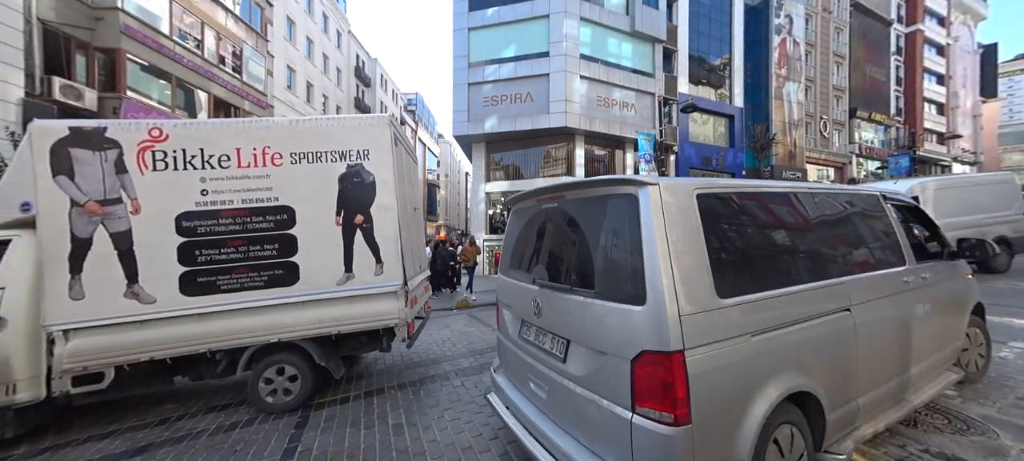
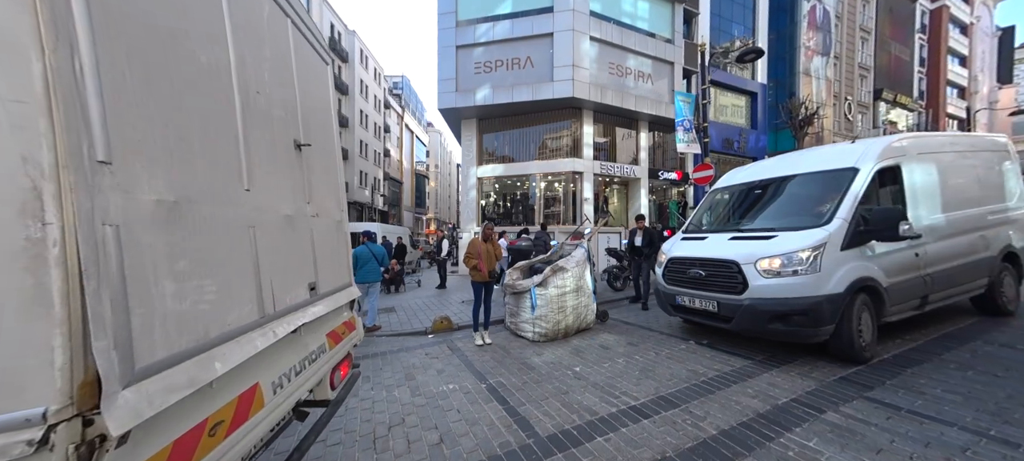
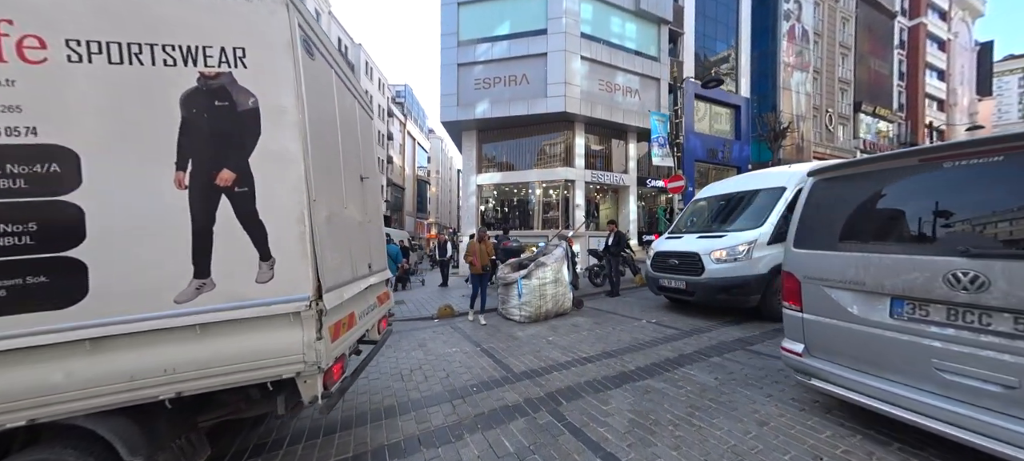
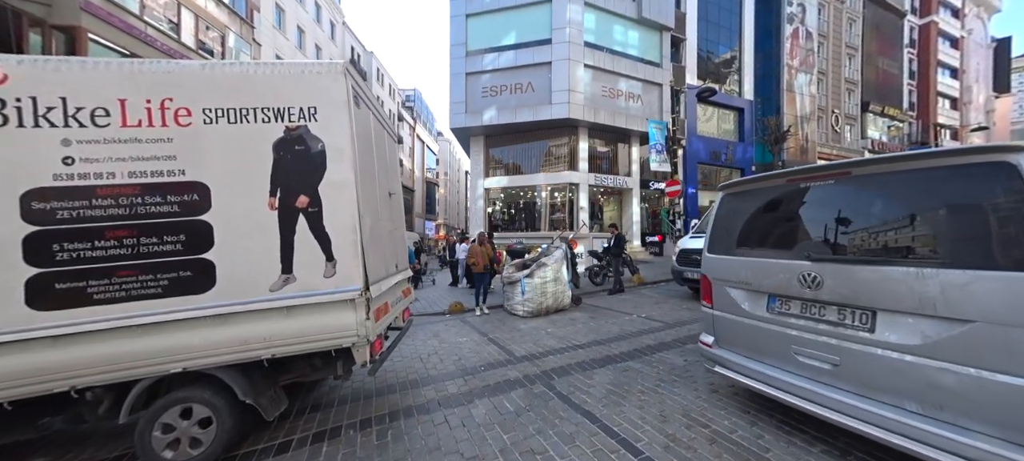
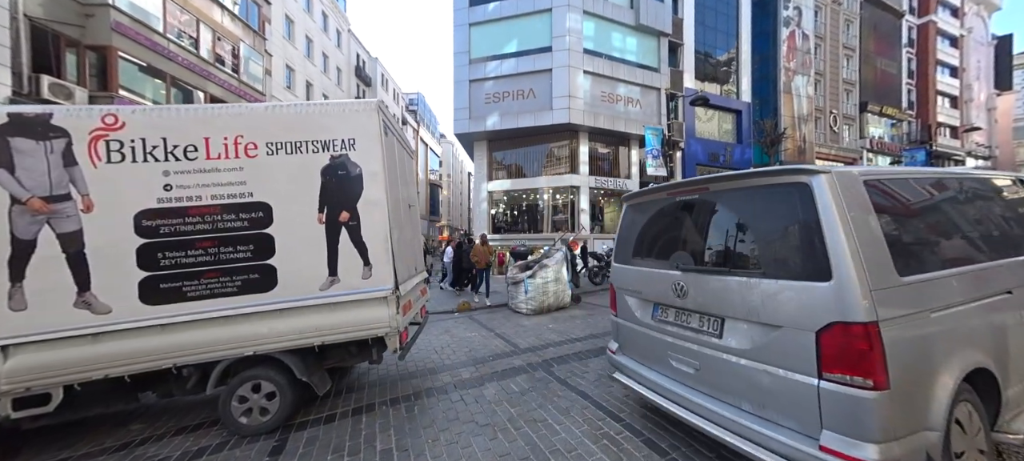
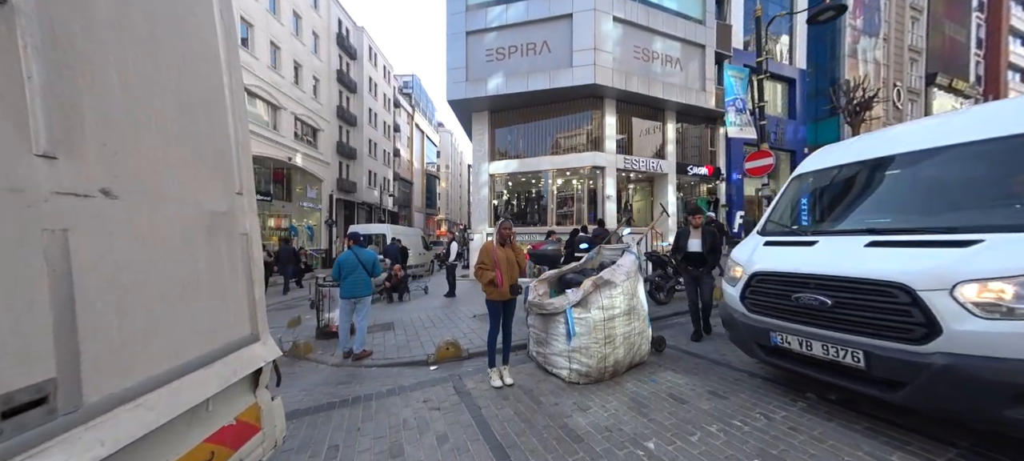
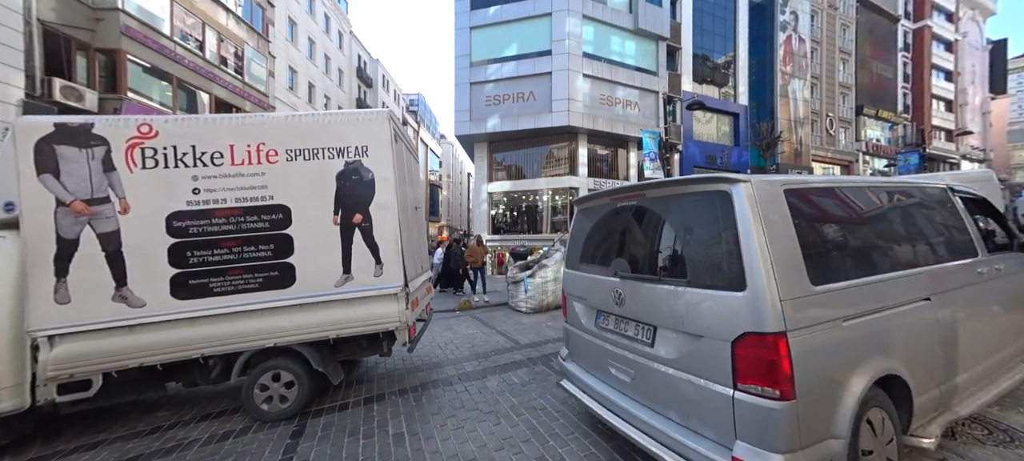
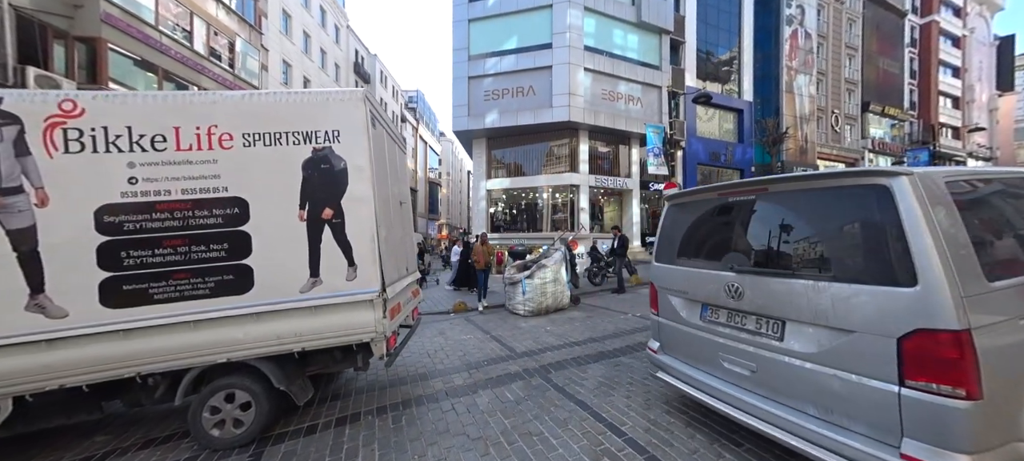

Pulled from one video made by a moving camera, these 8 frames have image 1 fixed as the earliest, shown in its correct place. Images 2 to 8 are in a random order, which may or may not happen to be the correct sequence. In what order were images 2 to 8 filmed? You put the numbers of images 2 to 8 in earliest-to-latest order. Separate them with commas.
7, 5, 8, 4, 3, 2, 6
